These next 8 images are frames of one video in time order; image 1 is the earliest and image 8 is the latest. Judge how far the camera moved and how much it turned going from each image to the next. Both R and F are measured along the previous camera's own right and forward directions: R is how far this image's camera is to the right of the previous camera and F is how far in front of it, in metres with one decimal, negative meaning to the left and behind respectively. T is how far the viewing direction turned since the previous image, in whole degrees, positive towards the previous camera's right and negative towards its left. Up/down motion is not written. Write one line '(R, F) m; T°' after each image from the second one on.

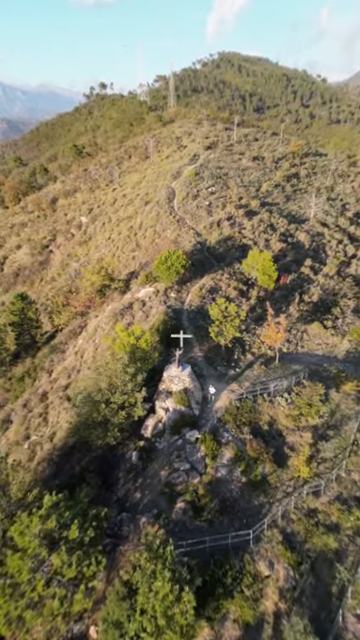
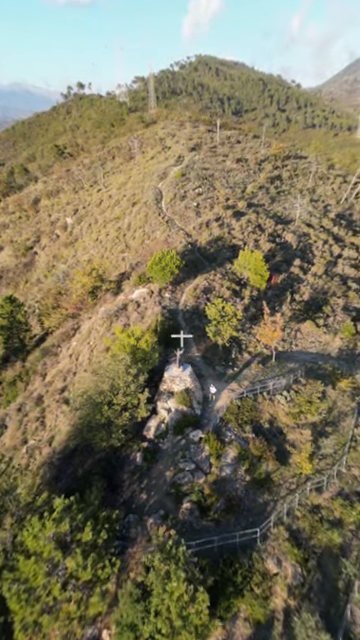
(-0.7, +0.1) m; +2°
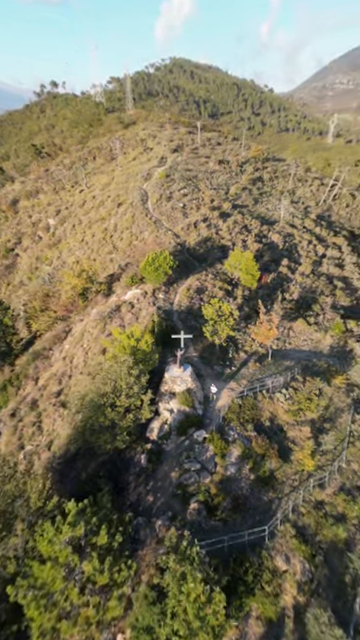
(-0.8, +0.1) m; +2°
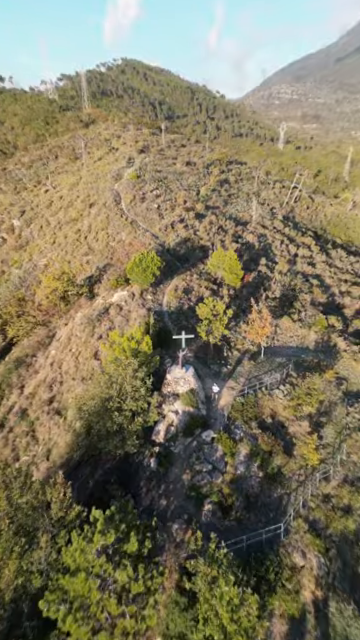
(-1.5, +0.4) m; +4°
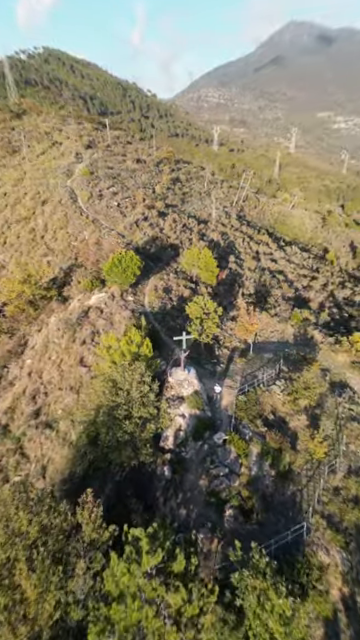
(-2.1, +1.0) m; +6°
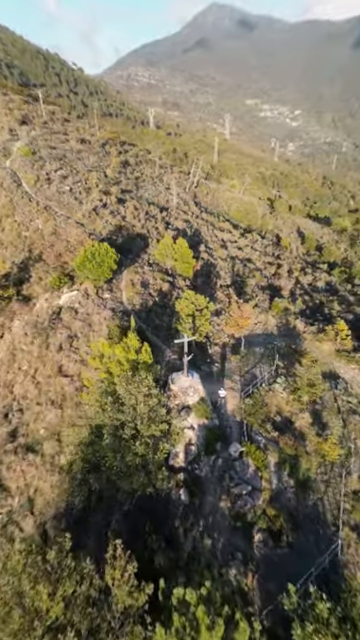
(-1.9, +2.7) m; +6°
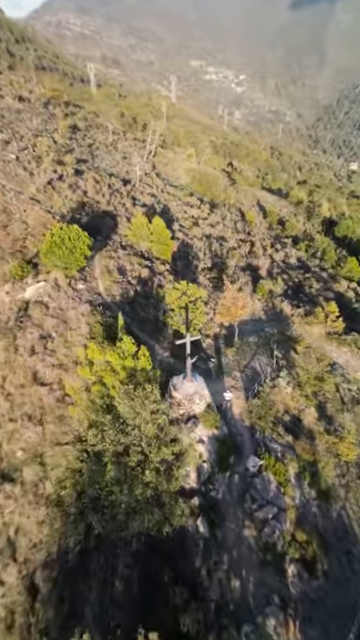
(-1.4, +3.2) m; +5°
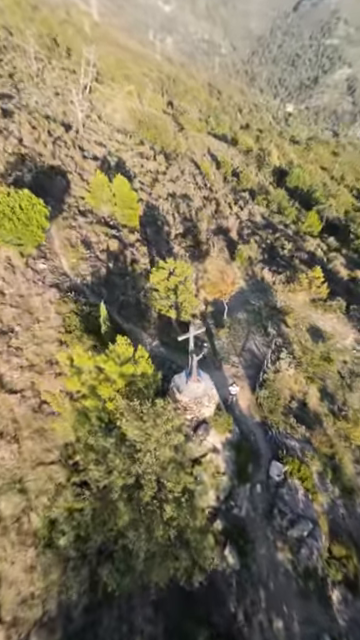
(-1.5, +3.4) m; +6°
